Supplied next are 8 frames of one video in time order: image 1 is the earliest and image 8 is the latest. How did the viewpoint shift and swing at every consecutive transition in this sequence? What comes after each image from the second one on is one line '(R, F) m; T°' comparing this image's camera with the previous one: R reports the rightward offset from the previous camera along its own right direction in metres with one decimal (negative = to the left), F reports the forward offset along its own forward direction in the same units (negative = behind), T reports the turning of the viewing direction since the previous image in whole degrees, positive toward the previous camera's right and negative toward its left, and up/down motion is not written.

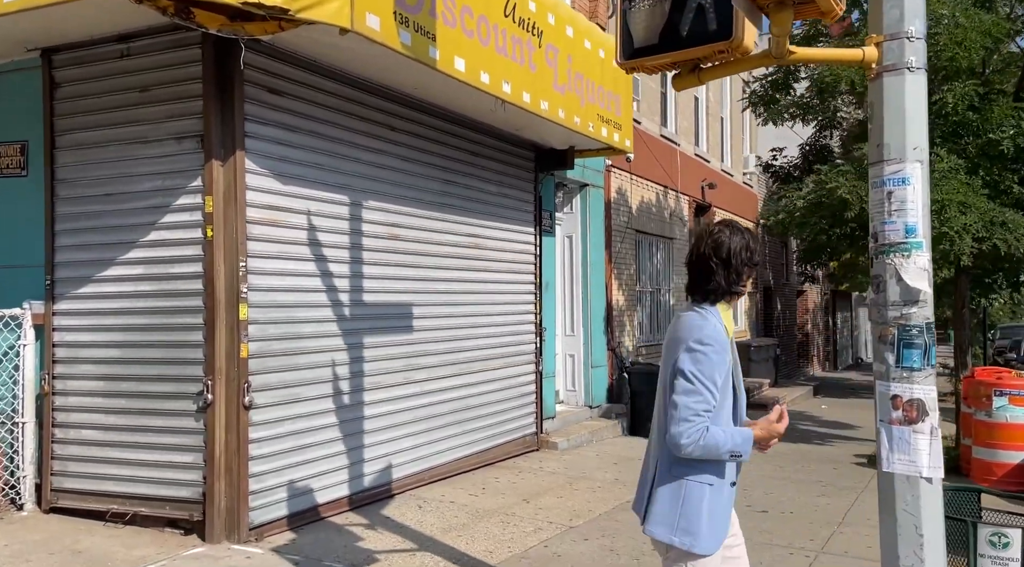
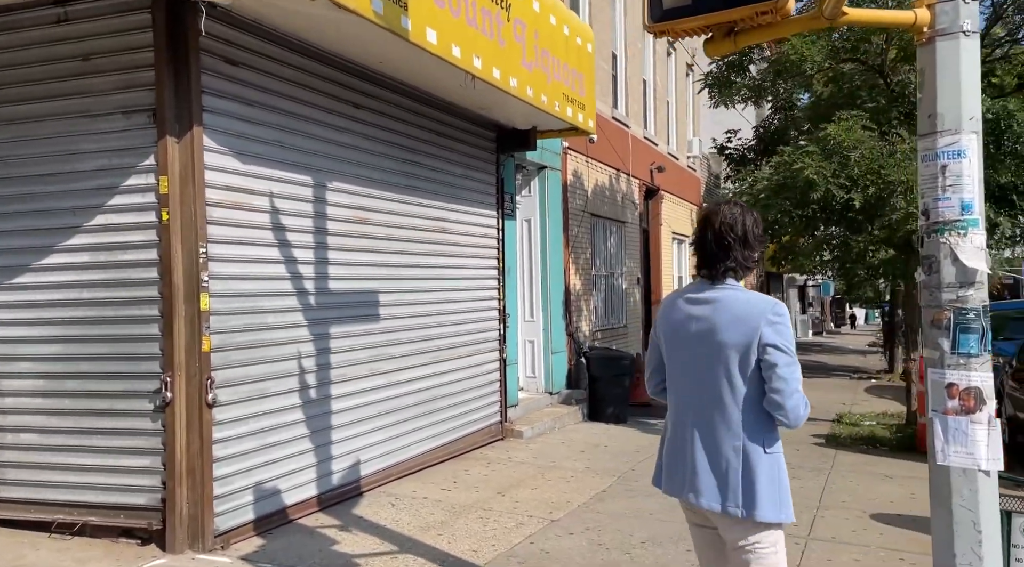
(-0.3, +0.3) m; +4°
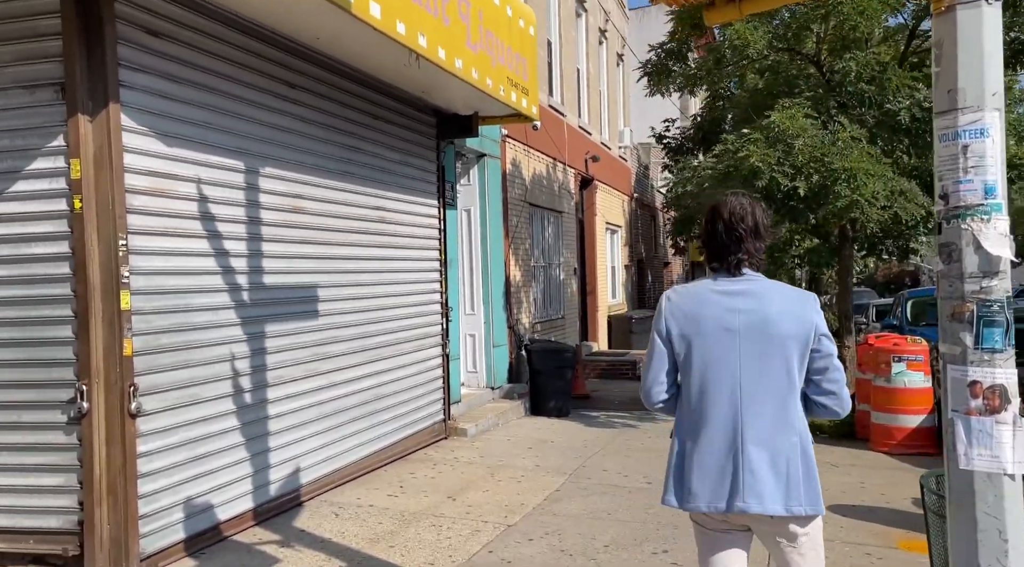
(-0.2, +0.4) m; +5°
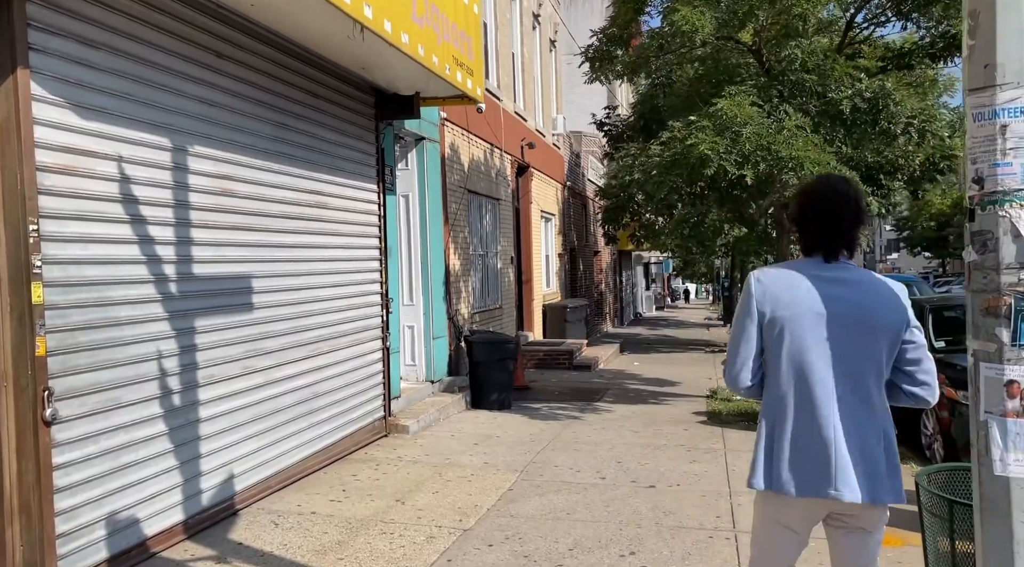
(-0.2, +0.3) m; +5°
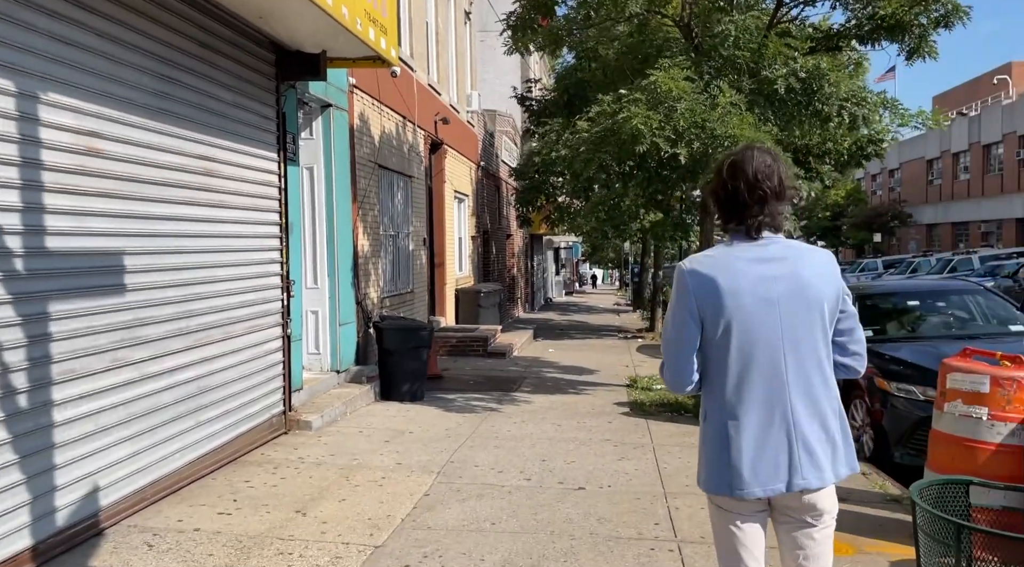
(-0.1, +0.7) m; +6°
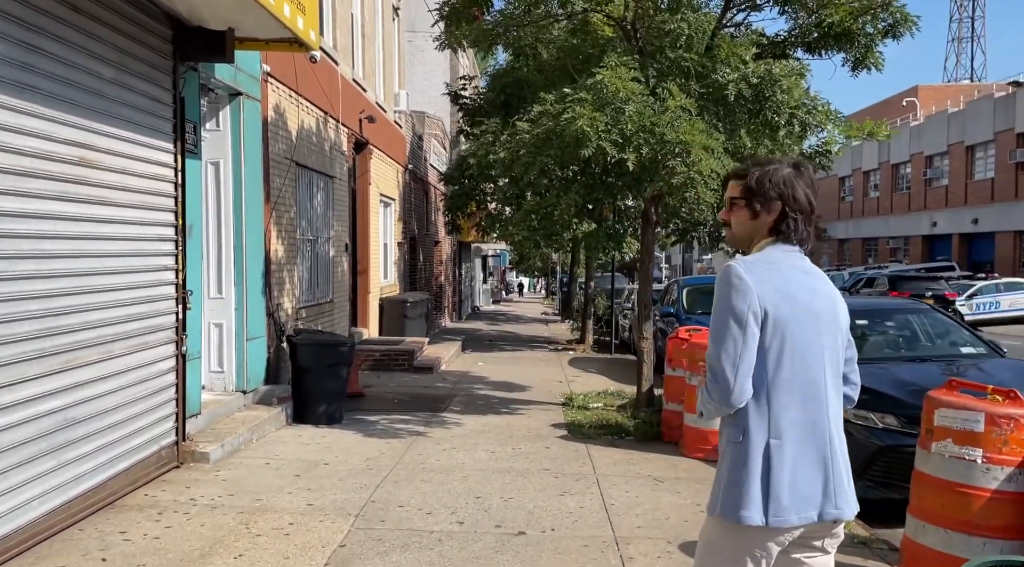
(0.0, +0.8) m; +5°
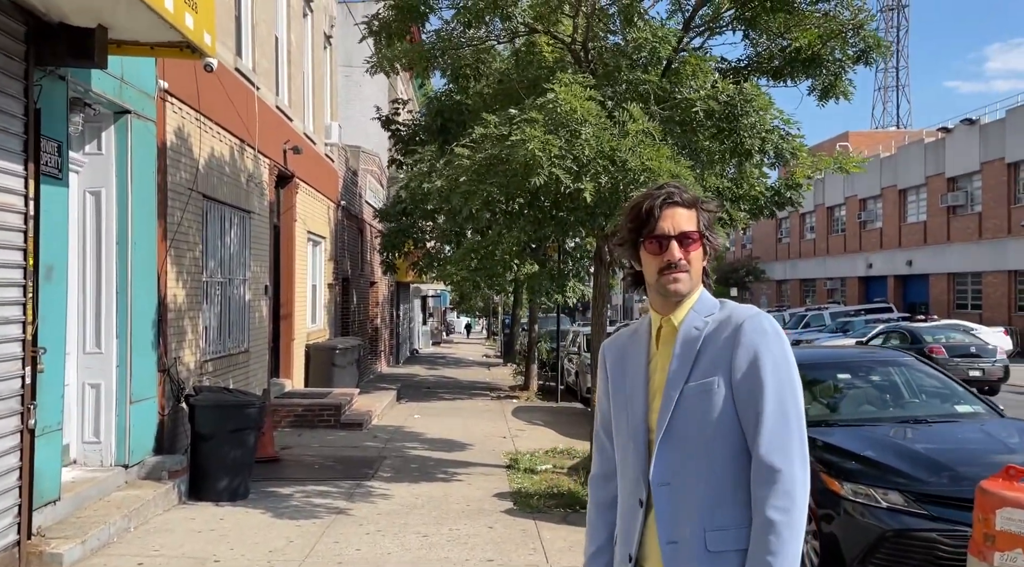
(0.0, +1.1) m; +4°
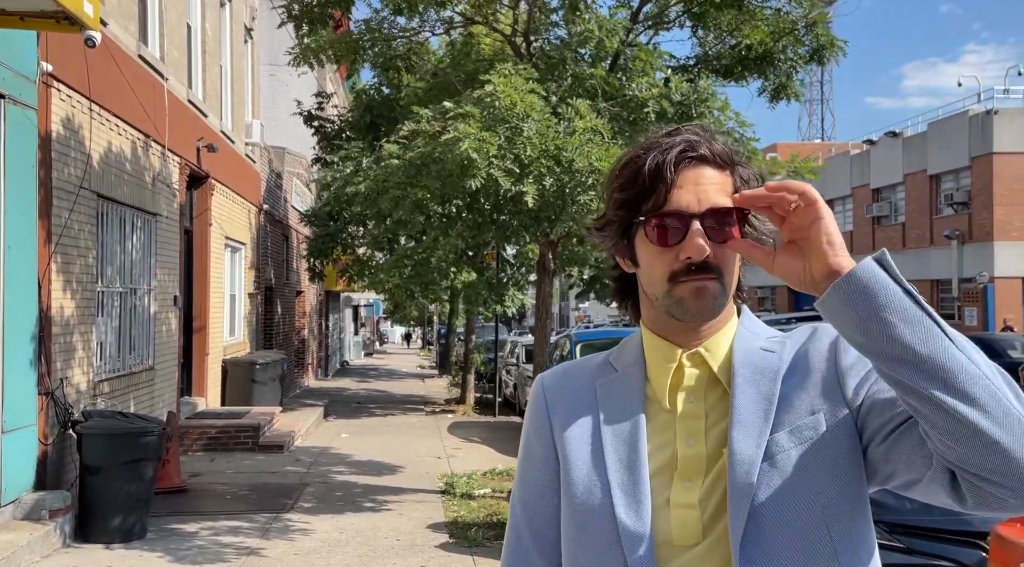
(0.0, +0.7) m; +4°
